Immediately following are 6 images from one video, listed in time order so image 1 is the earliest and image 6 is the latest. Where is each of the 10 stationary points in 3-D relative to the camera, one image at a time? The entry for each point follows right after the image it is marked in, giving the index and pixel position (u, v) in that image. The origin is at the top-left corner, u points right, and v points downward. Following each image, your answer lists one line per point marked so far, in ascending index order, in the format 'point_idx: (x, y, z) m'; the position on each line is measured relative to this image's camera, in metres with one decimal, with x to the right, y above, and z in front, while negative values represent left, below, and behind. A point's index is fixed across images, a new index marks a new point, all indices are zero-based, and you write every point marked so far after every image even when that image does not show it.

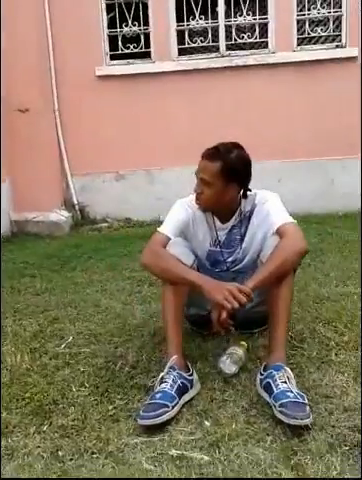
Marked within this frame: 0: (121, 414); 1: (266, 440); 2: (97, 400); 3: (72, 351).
0: (-0.2, -0.5, +1.6) m
1: (+0.2, -0.5, +1.5) m
2: (-0.2, -0.5, +1.7) m
3: (-0.4, -0.4, +2.0) m
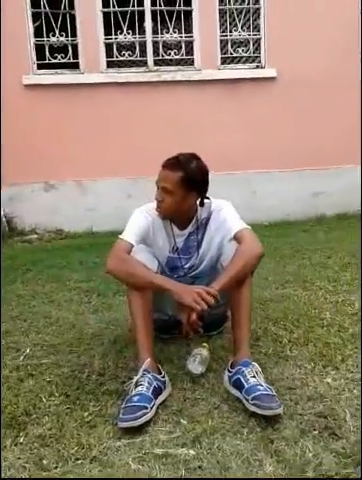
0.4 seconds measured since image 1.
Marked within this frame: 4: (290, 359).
0: (-0.2, -0.5, +1.7) m
1: (+0.2, -0.5, +1.6) m
2: (-0.3, -0.5, +1.7) m
3: (-0.5, -0.4, +1.9) m
4: (+0.3, -0.4, +1.9) m
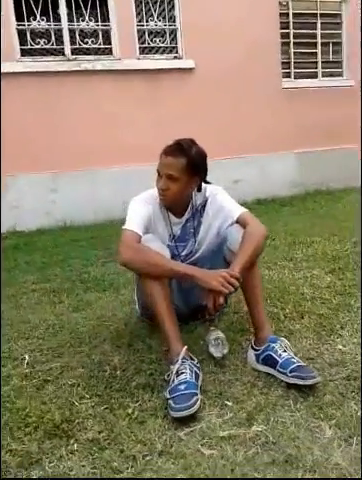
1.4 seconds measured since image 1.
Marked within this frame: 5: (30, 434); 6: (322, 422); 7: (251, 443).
0: (-0.1, -0.5, +1.6) m
1: (+0.3, -0.5, +1.7) m
2: (-0.2, -0.5, +1.6) m
3: (-0.4, -0.4, +1.8) m
4: (+0.4, -0.3, +2.0) m
5: (-0.4, -0.5, +1.5) m
6: (+0.4, -0.5, +1.6) m
7: (+0.2, -0.5, +1.5) m
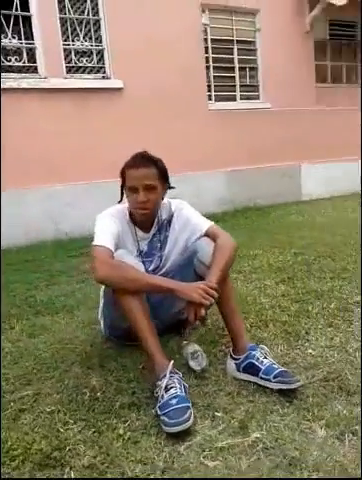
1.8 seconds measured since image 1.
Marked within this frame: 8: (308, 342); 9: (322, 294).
0: (-0.1, -0.5, +1.6) m
1: (+0.3, -0.5, +1.7) m
2: (-0.2, -0.5, +1.6) m
3: (-0.5, -0.5, +1.7) m
4: (+0.3, -0.3, +2.0) m
5: (-0.4, -0.6, +1.4) m
6: (+0.4, -0.5, +1.6) m
7: (+0.2, -0.5, +1.5) m
8: (+0.4, -0.4, +2.0) m
9: (+0.6, -0.2, +2.4) m
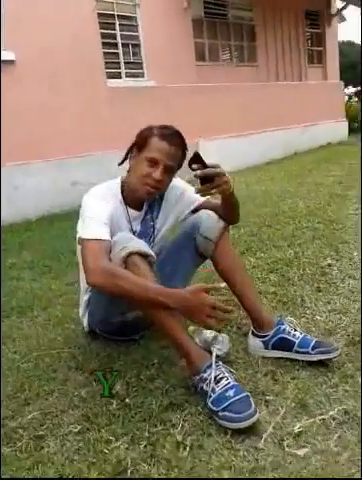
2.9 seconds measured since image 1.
0: (0.0, -0.4, +1.3) m
1: (+0.4, -0.4, +1.5) m
2: (-0.1, -0.4, +1.3) m
3: (-0.4, -0.4, +1.3) m
4: (+0.3, -0.2, +1.8) m
5: (-0.2, -0.5, +1.1) m
6: (+0.5, -0.4, +1.5) m
7: (+0.3, -0.4, +1.3) m
8: (+0.4, -0.2, +1.9) m
9: (+0.4, -0.1, +2.3) m
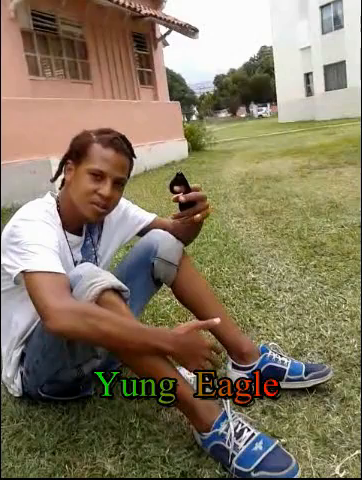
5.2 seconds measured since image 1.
0: (+0.1, -0.5, +1.0) m
1: (+0.3, -0.4, +1.3) m
2: (0.0, -0.5, +0.9) m
3: (-0.3, -0.5, +0.9) m
4: (+0.1, -0.3, +1.6) m
5: (0.0, -0.5, +0.7) m
6: (+0.4, -0.4, +1.3) m
7: (+0.4, -0.4, +1.1) m
8: (+0.2, -0.3, +1.7) m
9: (+0.1, -0.1, +2.1) m
